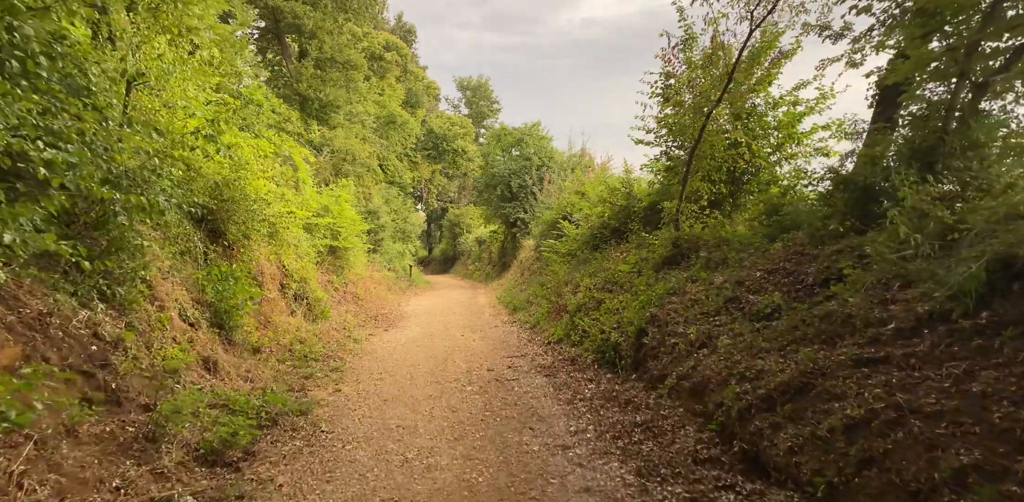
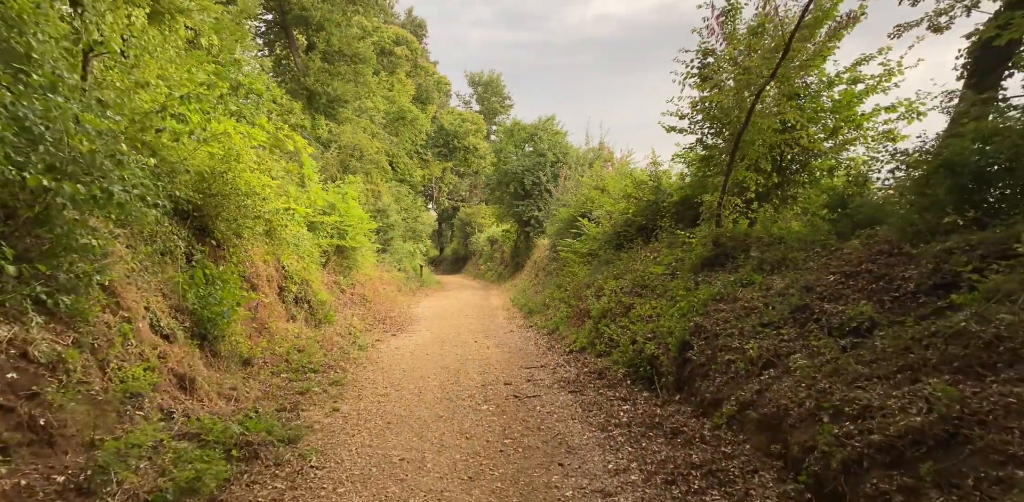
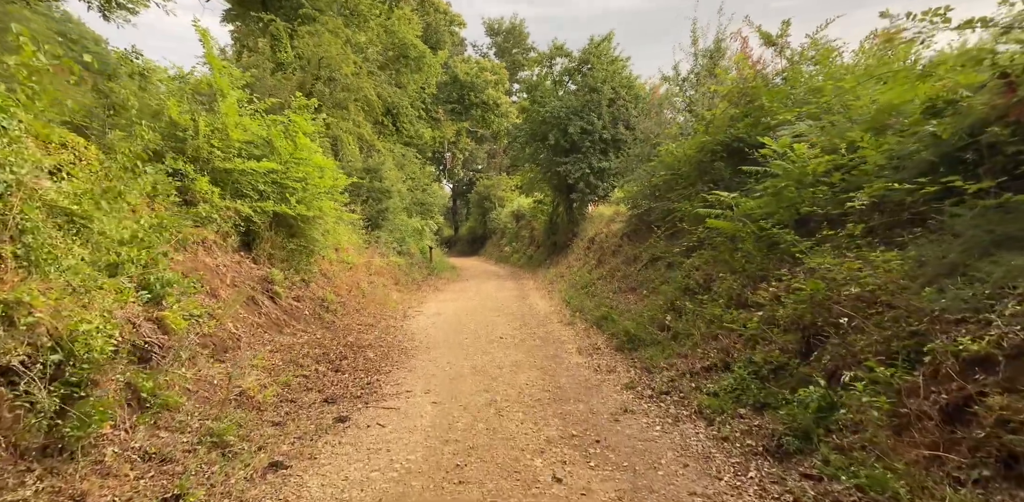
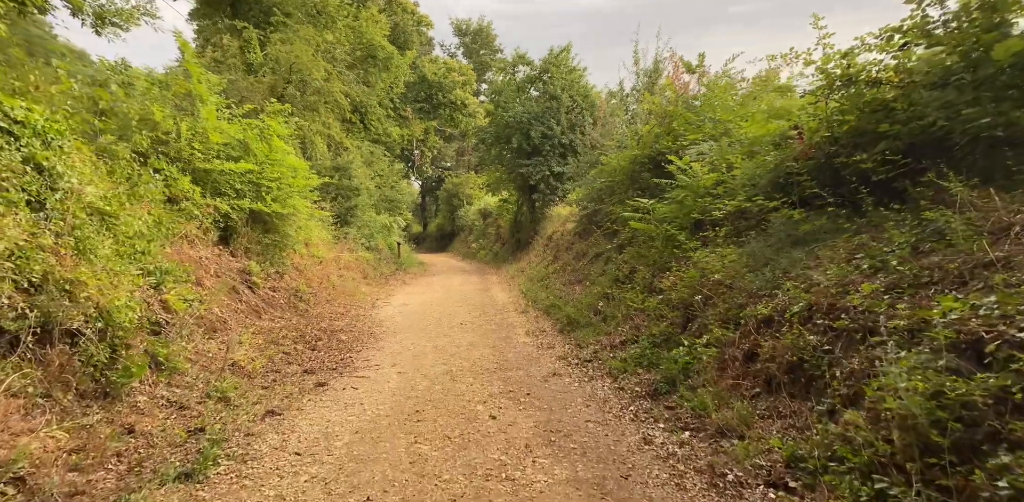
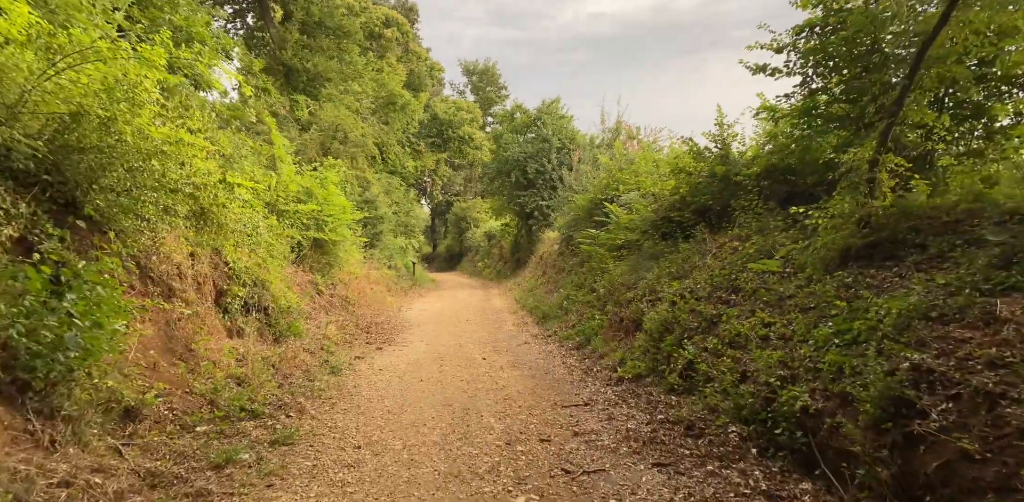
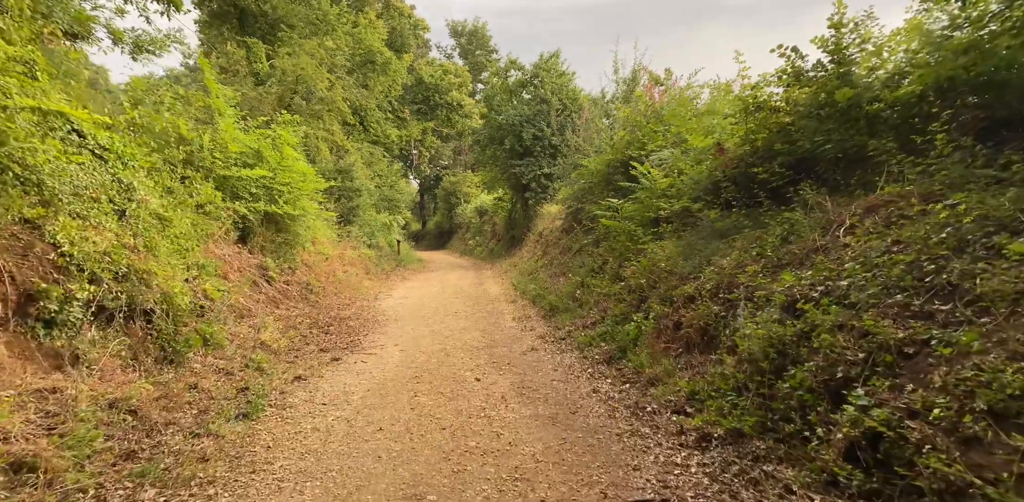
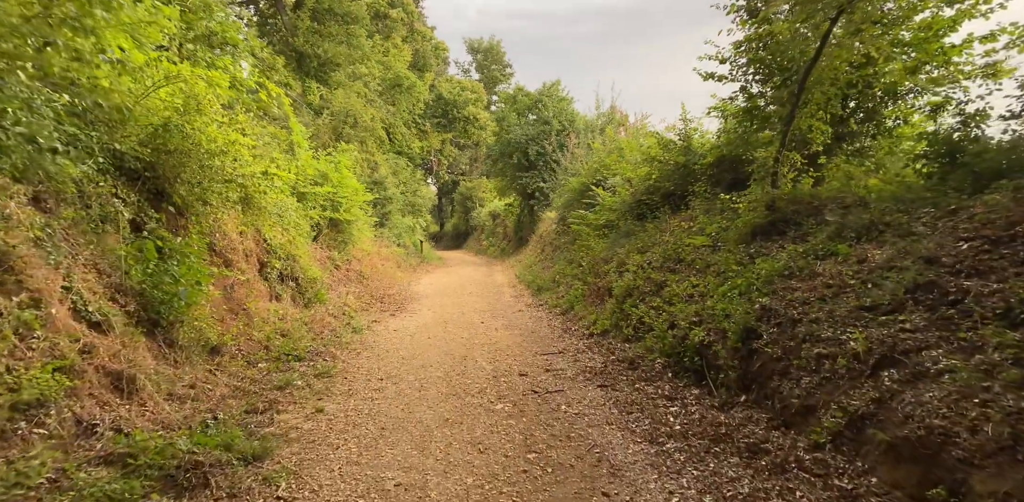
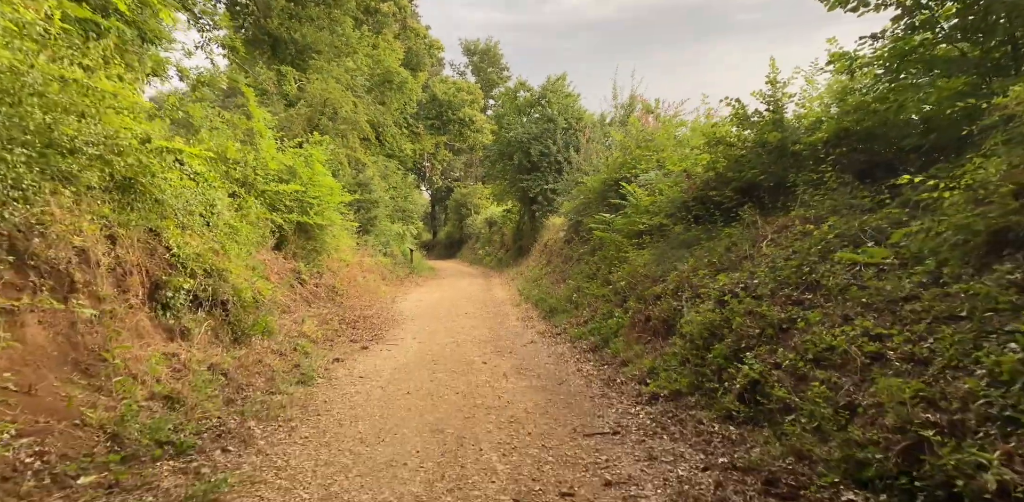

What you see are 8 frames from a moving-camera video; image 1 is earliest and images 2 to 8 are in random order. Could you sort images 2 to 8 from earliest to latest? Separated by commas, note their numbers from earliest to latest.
2, 7, 5, 8, 6, 4, 3
